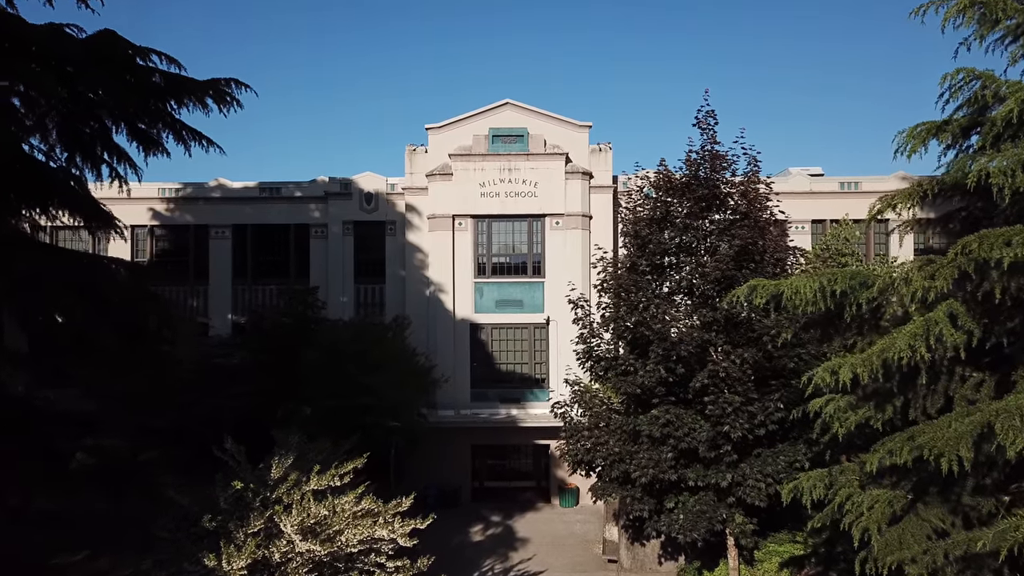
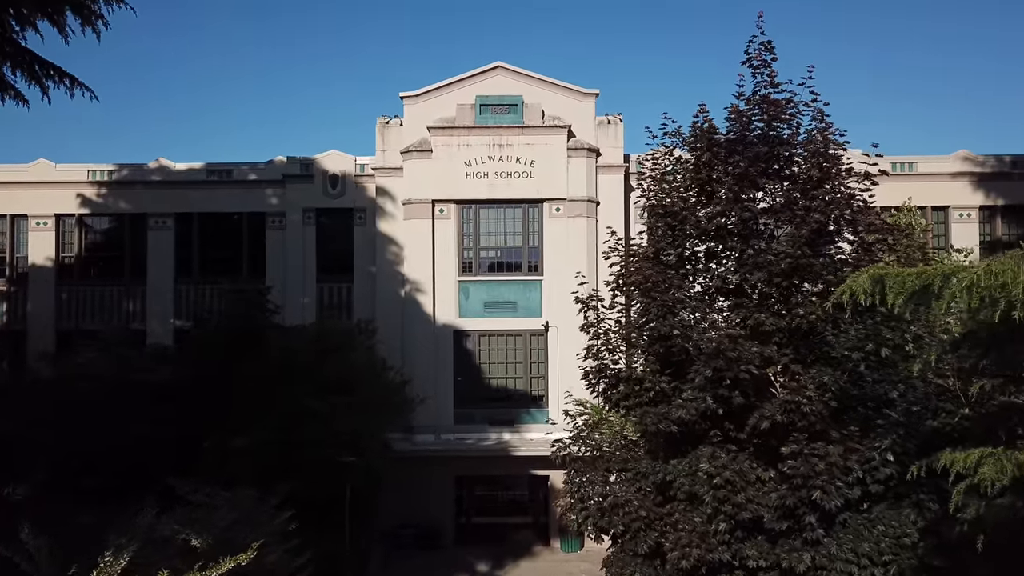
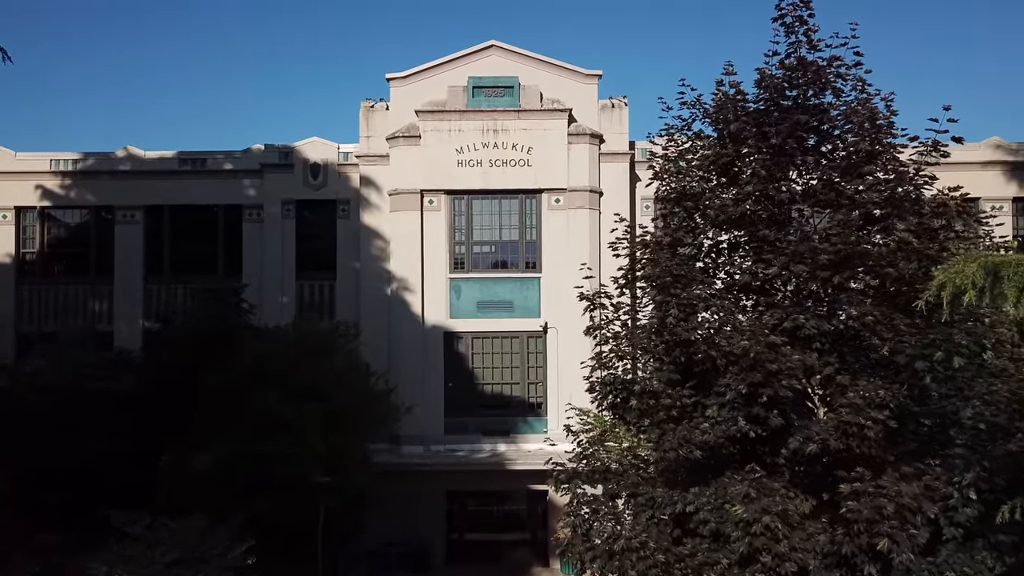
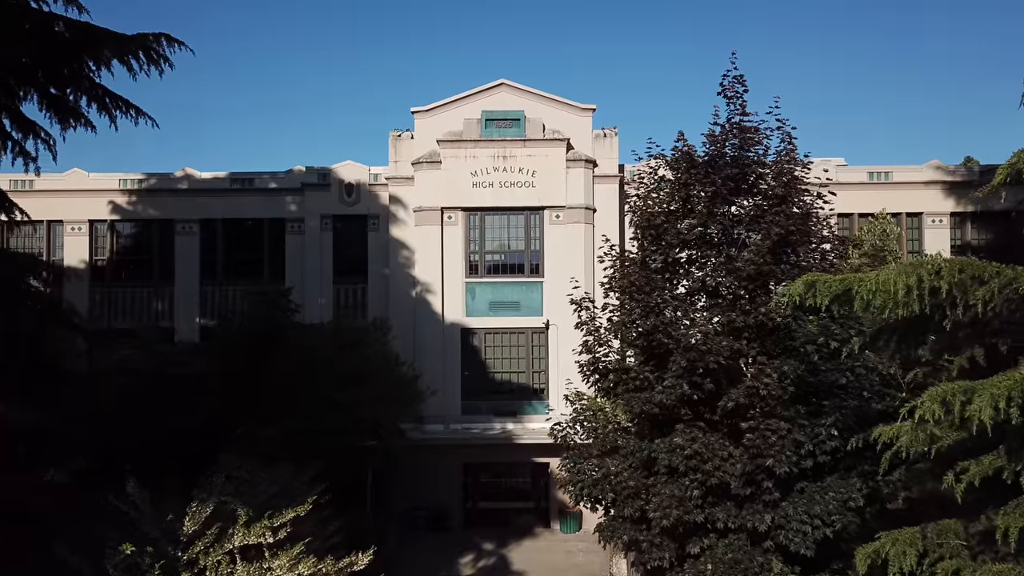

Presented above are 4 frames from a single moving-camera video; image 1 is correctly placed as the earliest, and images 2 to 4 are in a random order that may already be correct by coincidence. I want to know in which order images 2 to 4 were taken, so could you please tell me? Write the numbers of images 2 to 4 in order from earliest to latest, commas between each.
4, 2, 3
